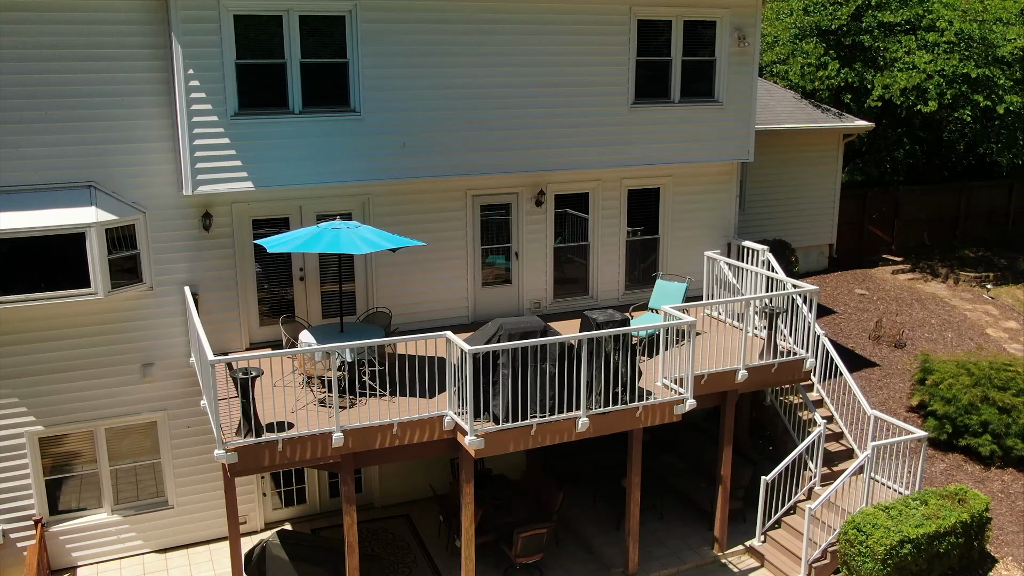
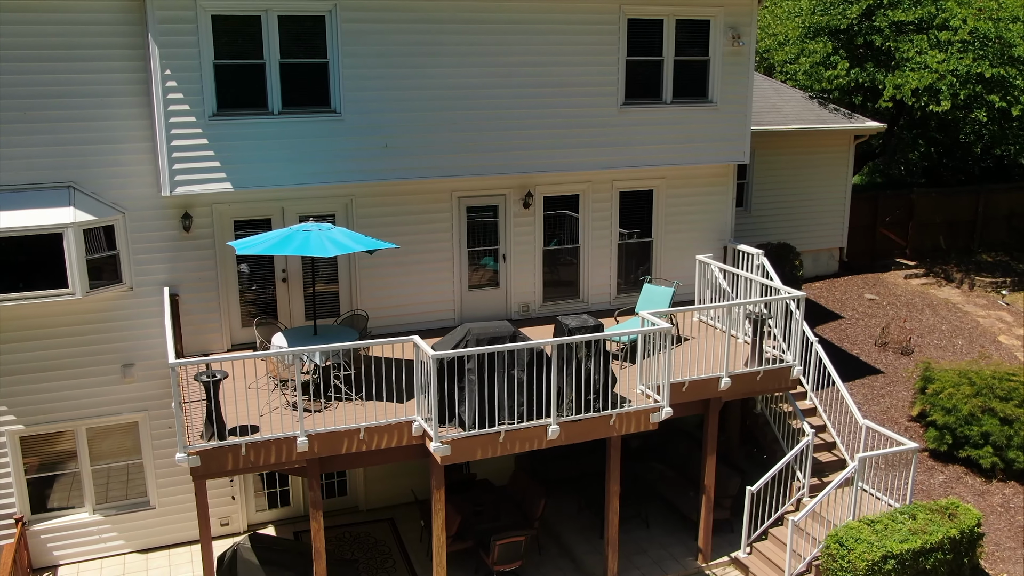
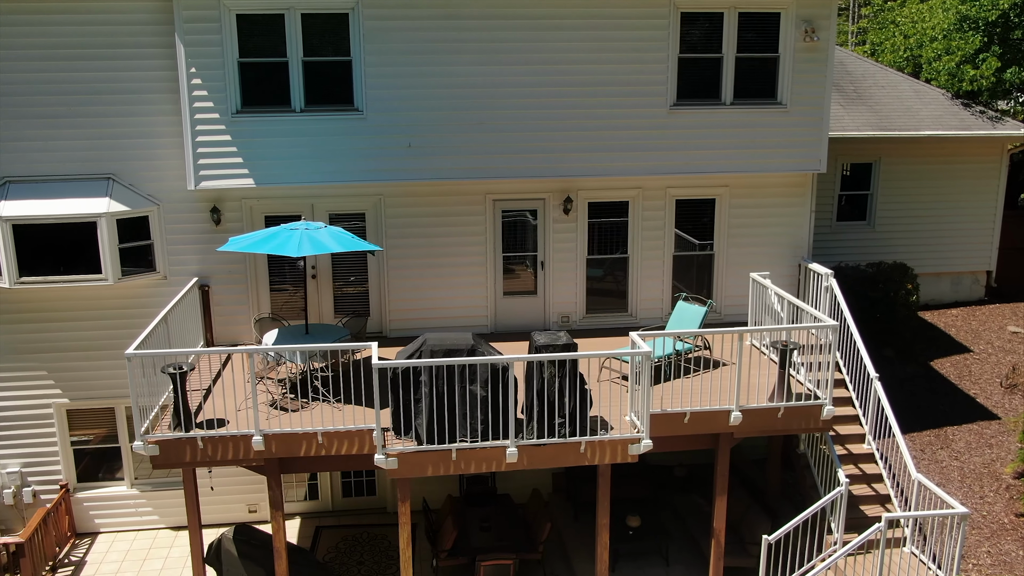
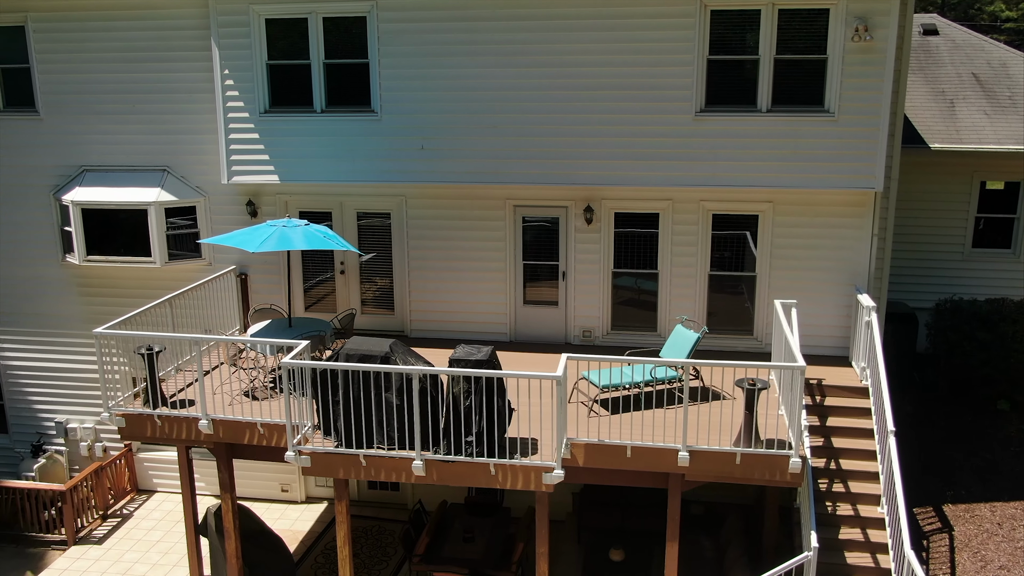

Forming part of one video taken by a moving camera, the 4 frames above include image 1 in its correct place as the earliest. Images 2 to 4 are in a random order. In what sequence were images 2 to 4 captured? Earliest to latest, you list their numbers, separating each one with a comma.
2, 3, 4
